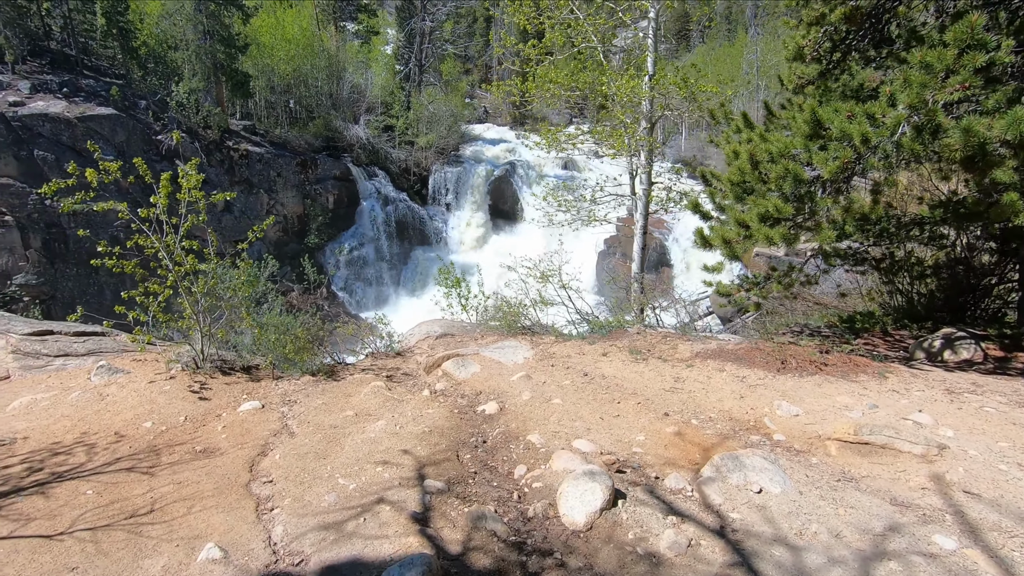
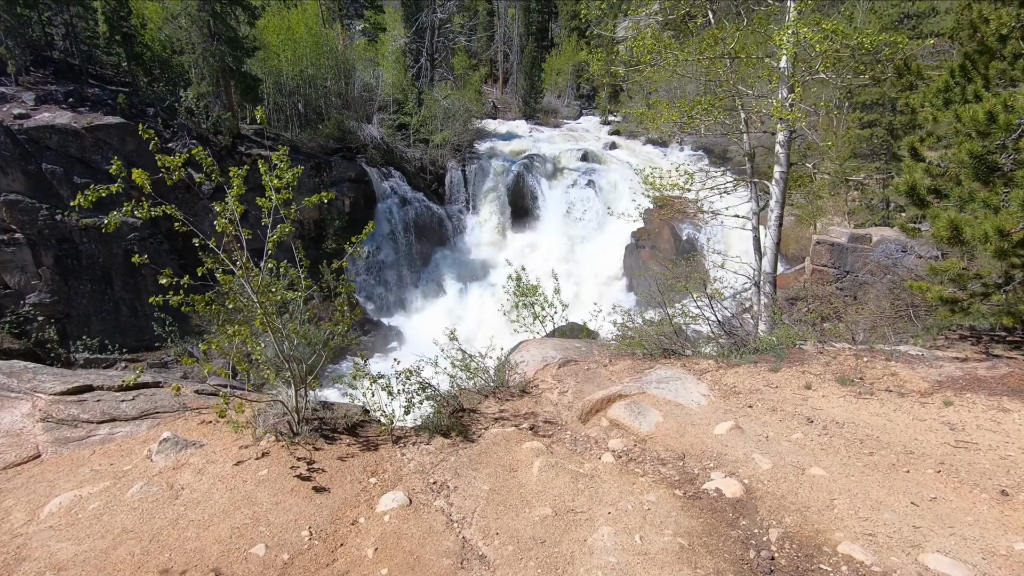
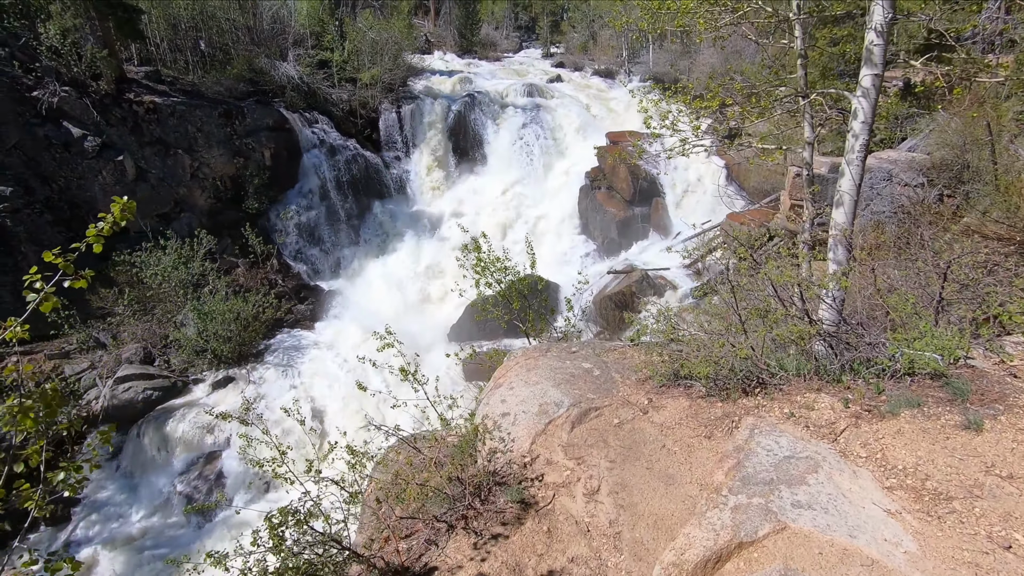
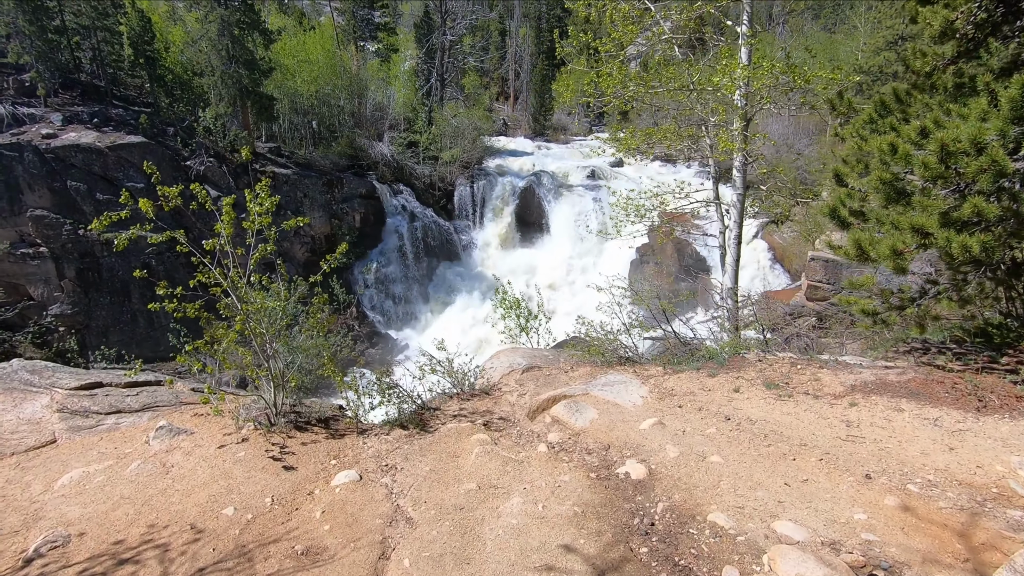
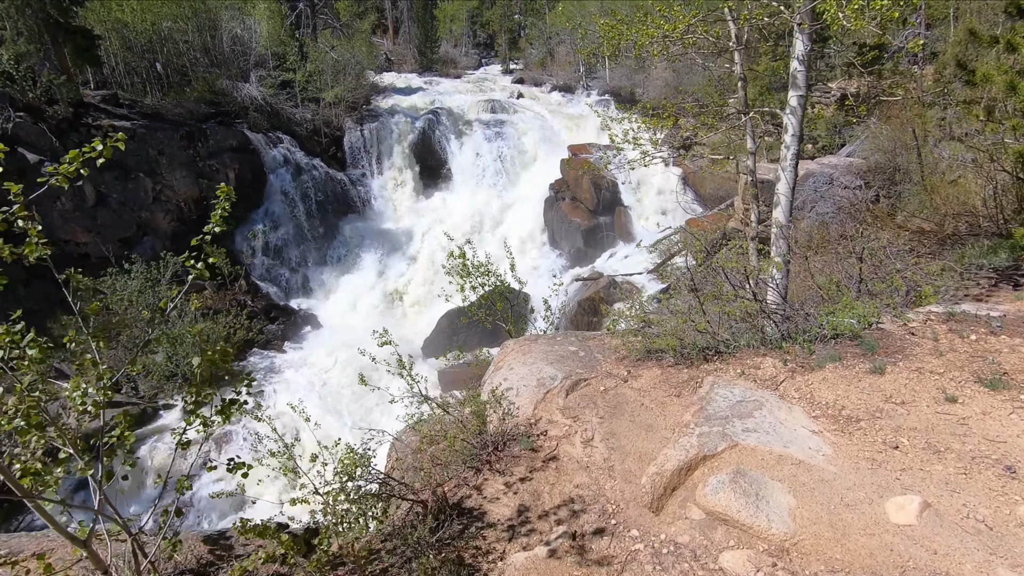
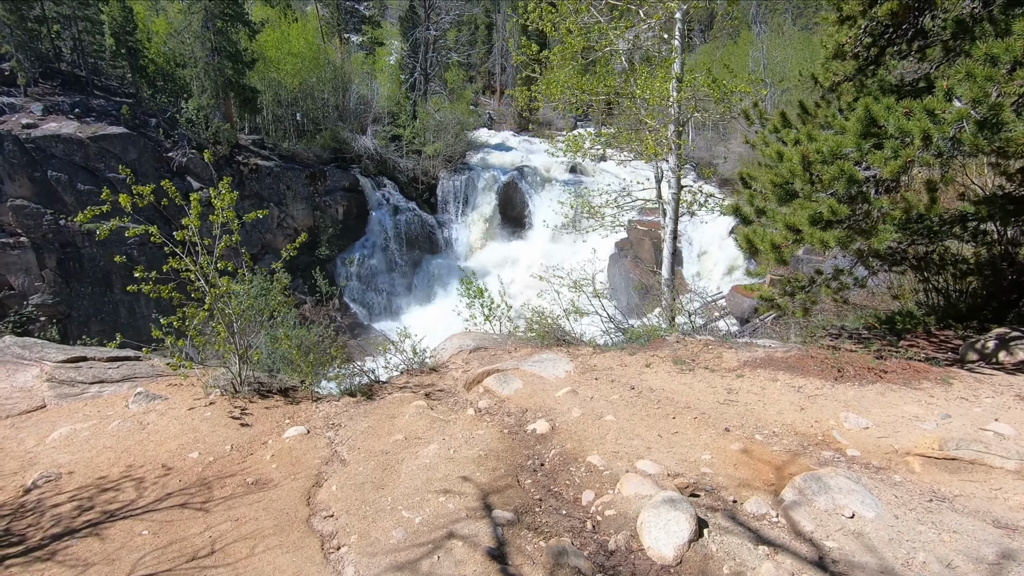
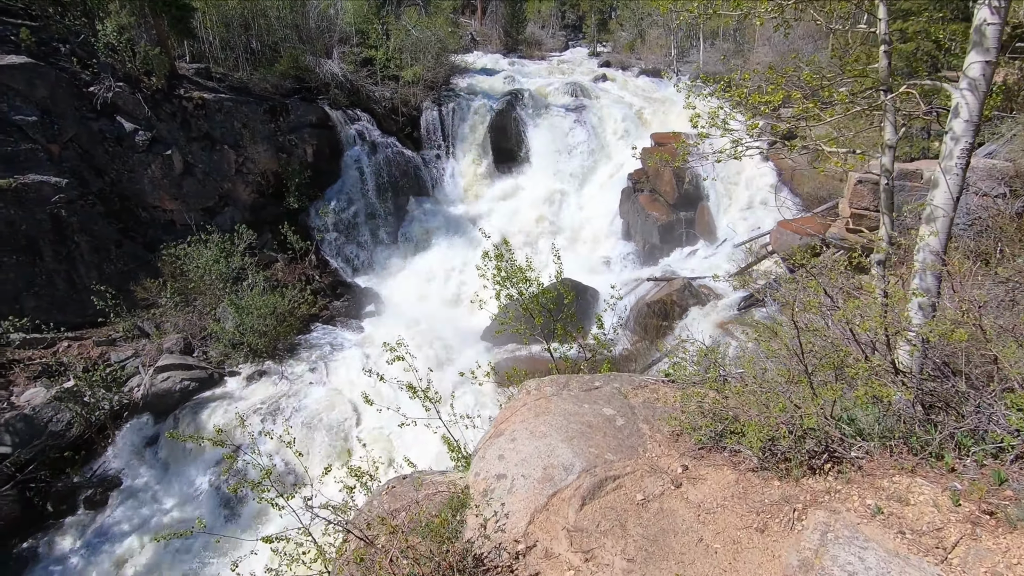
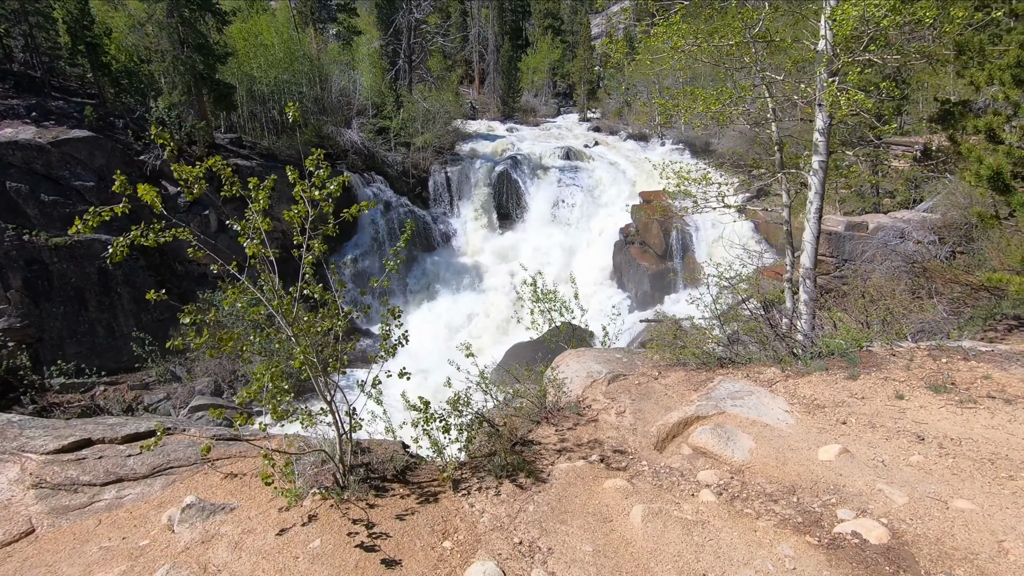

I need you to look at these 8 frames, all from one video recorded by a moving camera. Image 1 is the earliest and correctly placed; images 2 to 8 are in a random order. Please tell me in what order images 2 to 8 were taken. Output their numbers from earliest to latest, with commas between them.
6, 4, 2, 8, 5, 3, 7
